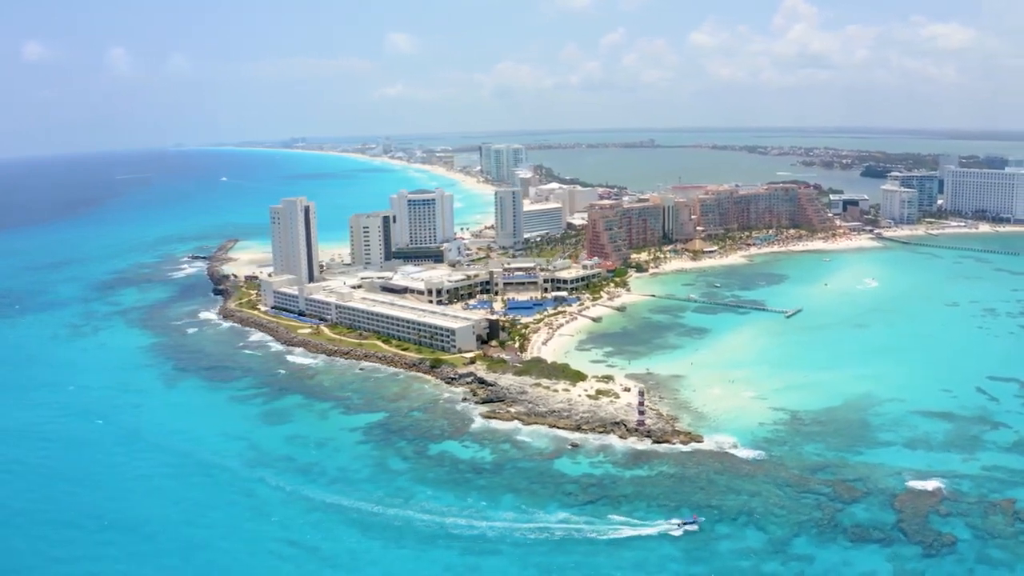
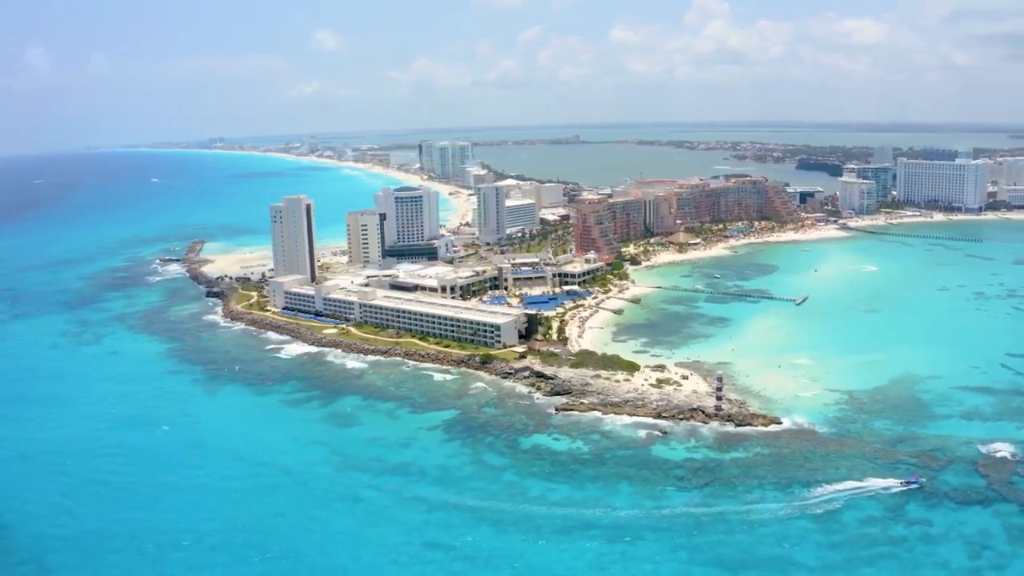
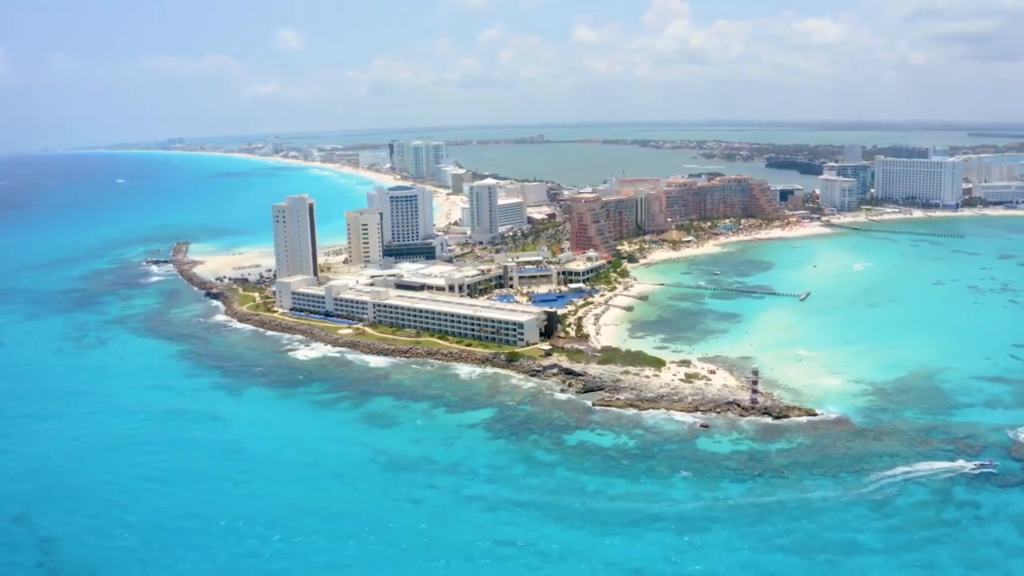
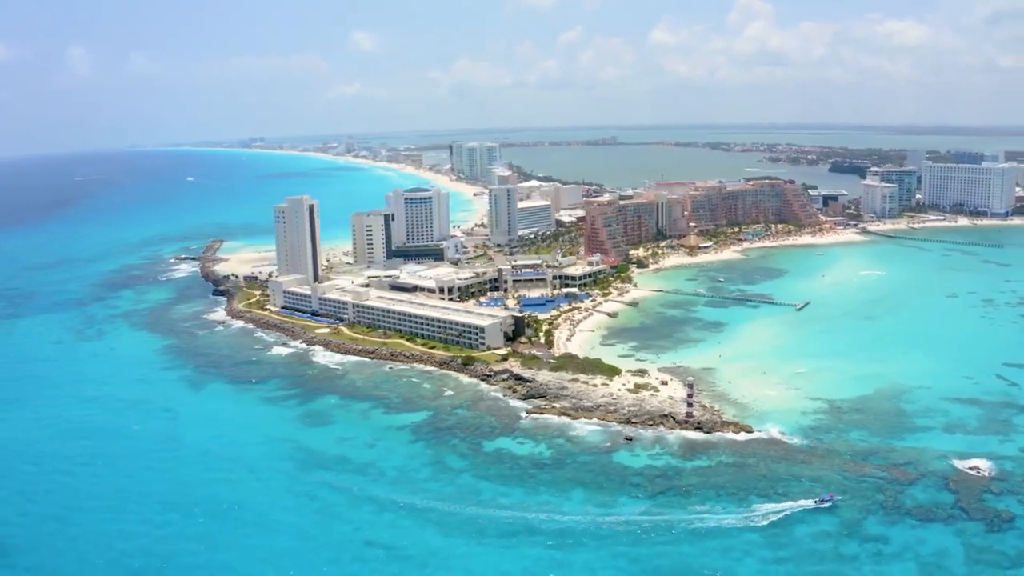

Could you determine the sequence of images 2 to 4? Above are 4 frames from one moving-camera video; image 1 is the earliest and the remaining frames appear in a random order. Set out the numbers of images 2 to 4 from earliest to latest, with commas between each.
4, 2, 3
